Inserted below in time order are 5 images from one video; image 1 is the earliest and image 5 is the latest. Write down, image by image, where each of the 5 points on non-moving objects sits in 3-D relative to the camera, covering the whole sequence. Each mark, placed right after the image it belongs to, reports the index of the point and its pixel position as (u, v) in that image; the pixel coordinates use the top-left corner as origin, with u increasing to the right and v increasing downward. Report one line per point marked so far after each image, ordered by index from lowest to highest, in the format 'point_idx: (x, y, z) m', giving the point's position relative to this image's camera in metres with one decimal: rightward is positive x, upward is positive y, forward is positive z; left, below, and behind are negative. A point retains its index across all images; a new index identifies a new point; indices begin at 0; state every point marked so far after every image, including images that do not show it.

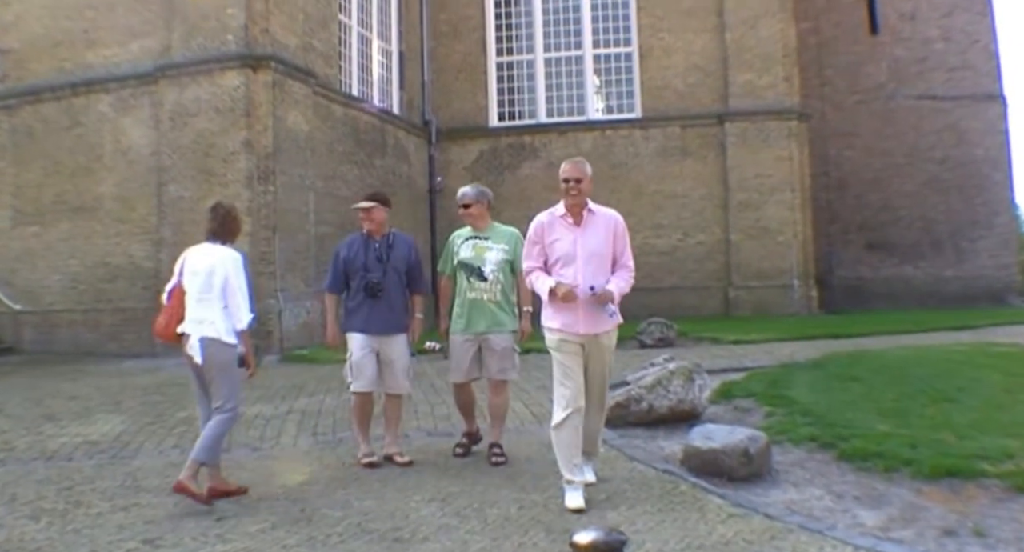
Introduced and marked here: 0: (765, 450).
0: (+2.1, -1.4, +5.6) m
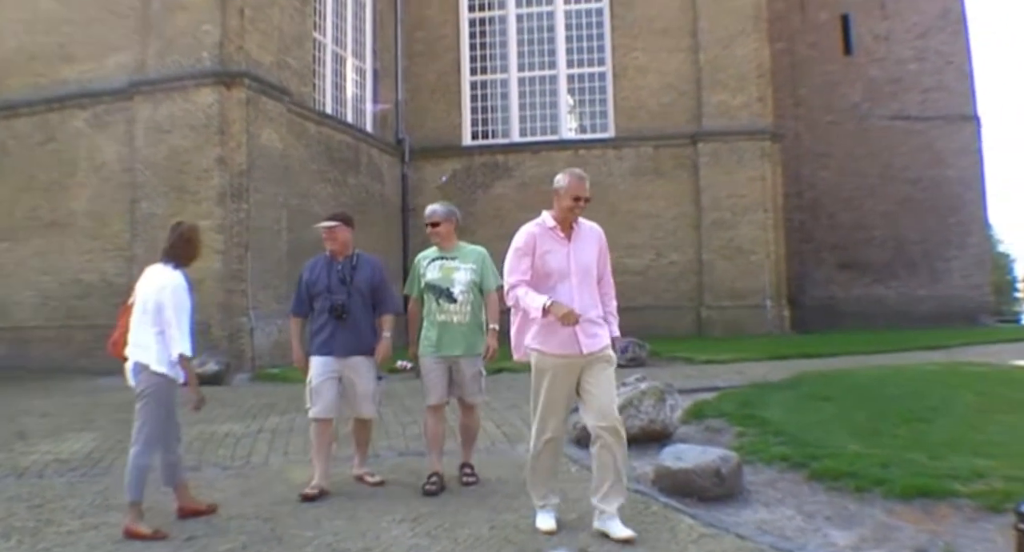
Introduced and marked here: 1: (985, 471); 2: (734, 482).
0: (+1.9, -1.6, +5.6) m
1: (+3.8, -1.6, +5.5) m
2: (+1.8, -1.7, +5.6) m
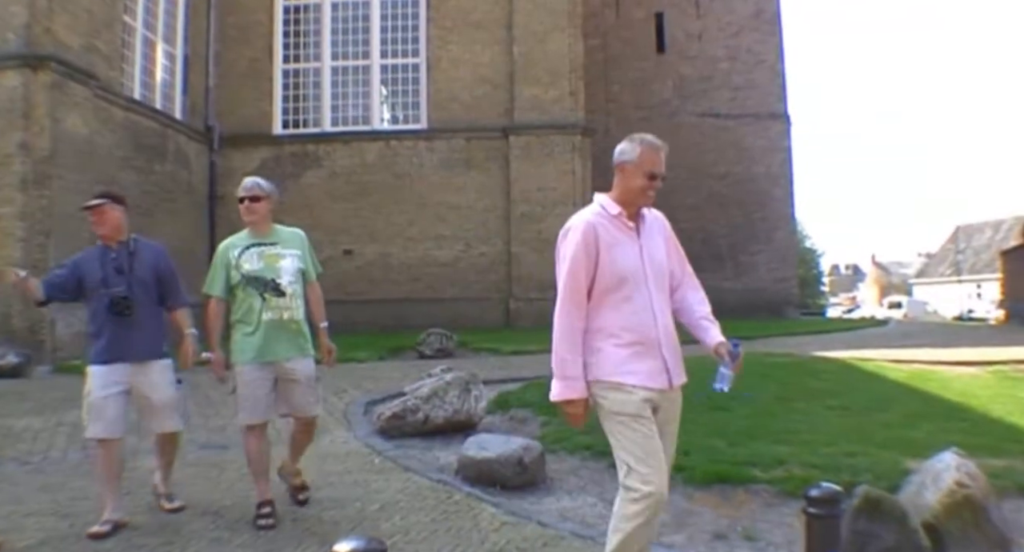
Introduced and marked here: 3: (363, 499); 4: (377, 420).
0: (+0.2, -1.5, +5.7) m
1: (+2.2, -1.5, +5.7) m
2: (+0.2, -1.6, +5.7) m
3: (-1.1, -1.6, +5.0) m
4: (-1.2, -1.4, +6.5) m
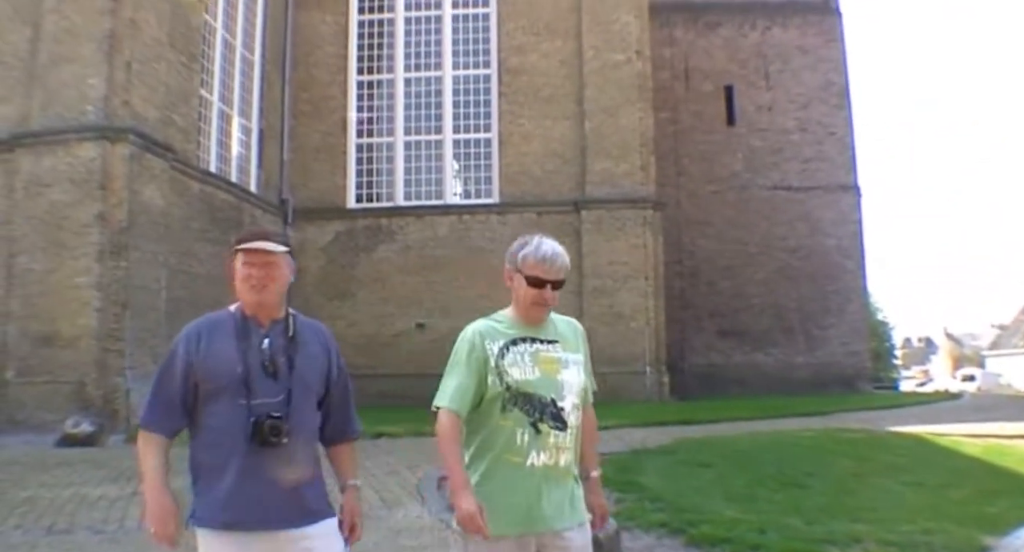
0: (+0.8, -2.2, +5.7) m
1: (+2.8, -2.2, +5.6) m
2: (+0.8, -2.3, +5.7) m
3: (-0.5, -2.3, +5.0) m
4: (-0.6, -2.0, +6.5) m
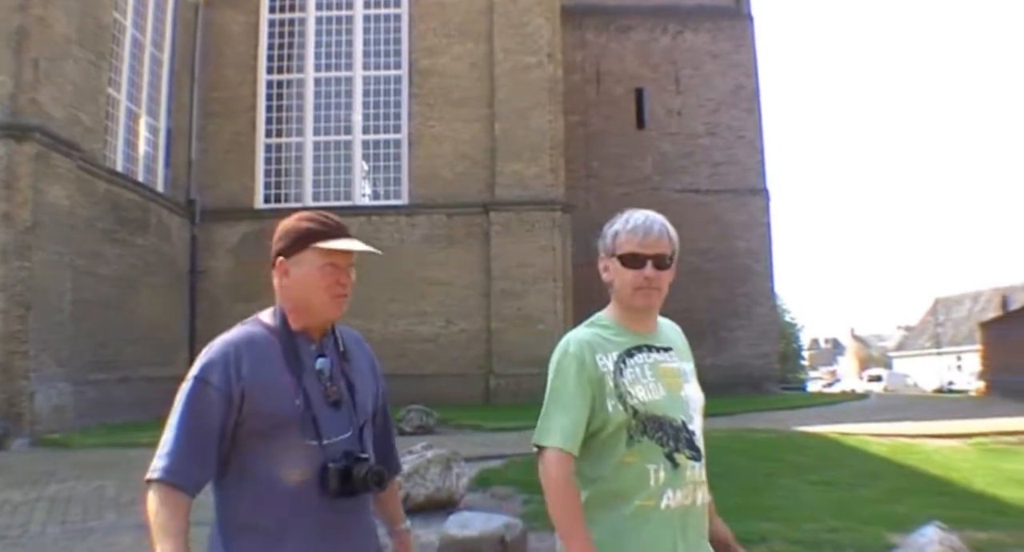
0: (+0.1, -2.2, +5.7) m
1: (+2.0, -2.2, +5.7) m
2: (0.0, -2.3, +5.7) m
3: (-1.3, -2.3, +5.0) m
4: (-1.4, -2.0, +6.5) m
